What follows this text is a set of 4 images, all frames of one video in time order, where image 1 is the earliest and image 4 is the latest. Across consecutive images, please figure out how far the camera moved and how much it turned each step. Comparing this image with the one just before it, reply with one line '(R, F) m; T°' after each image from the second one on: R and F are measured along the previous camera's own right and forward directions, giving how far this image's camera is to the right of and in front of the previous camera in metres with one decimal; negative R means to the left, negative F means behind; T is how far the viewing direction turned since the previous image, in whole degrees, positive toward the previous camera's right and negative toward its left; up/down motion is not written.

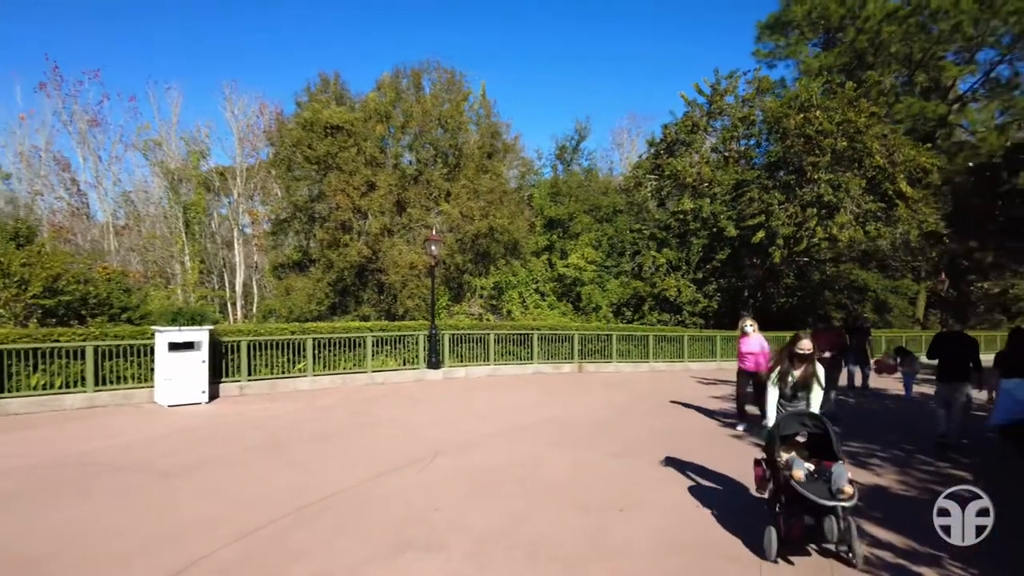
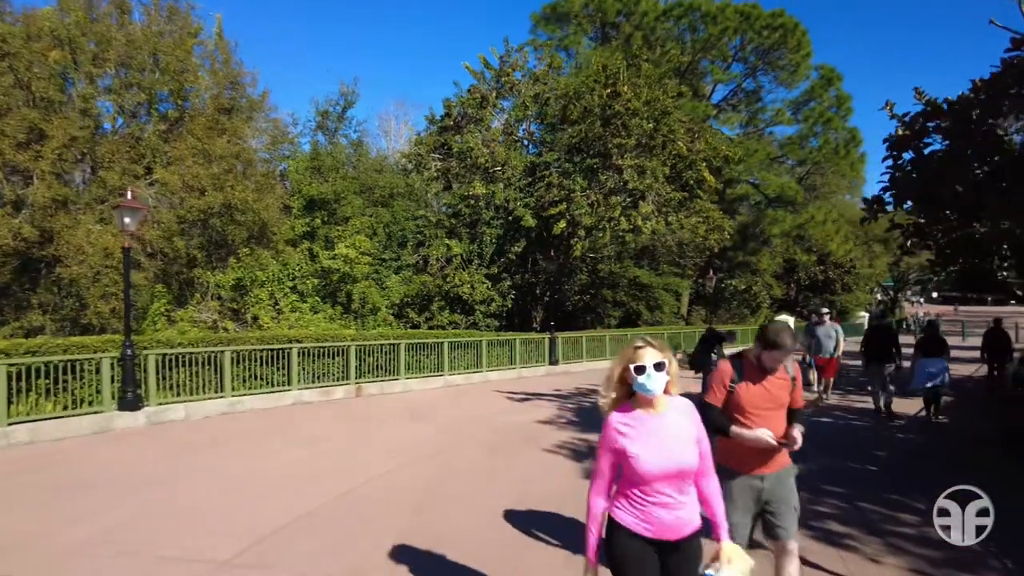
(0.0, +4.1) m; +21°
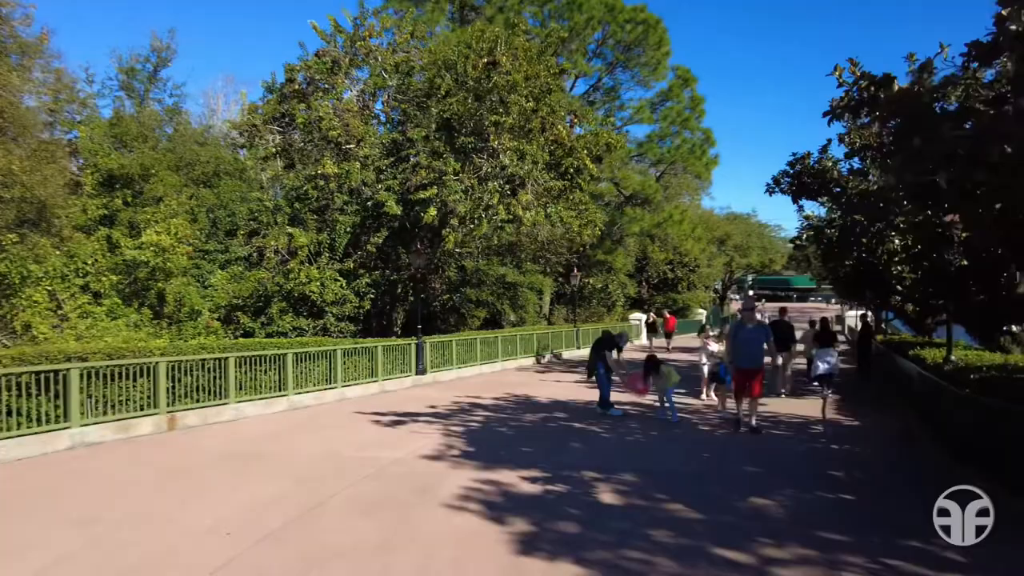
(-0.4, +2.4) m; +14°
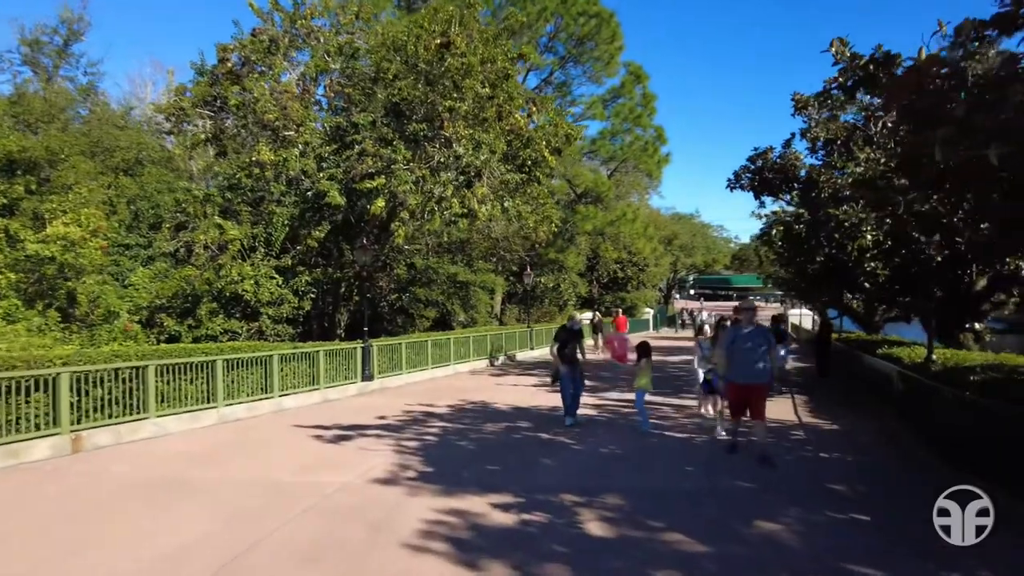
(-0.2, +1.0) m; +5°
